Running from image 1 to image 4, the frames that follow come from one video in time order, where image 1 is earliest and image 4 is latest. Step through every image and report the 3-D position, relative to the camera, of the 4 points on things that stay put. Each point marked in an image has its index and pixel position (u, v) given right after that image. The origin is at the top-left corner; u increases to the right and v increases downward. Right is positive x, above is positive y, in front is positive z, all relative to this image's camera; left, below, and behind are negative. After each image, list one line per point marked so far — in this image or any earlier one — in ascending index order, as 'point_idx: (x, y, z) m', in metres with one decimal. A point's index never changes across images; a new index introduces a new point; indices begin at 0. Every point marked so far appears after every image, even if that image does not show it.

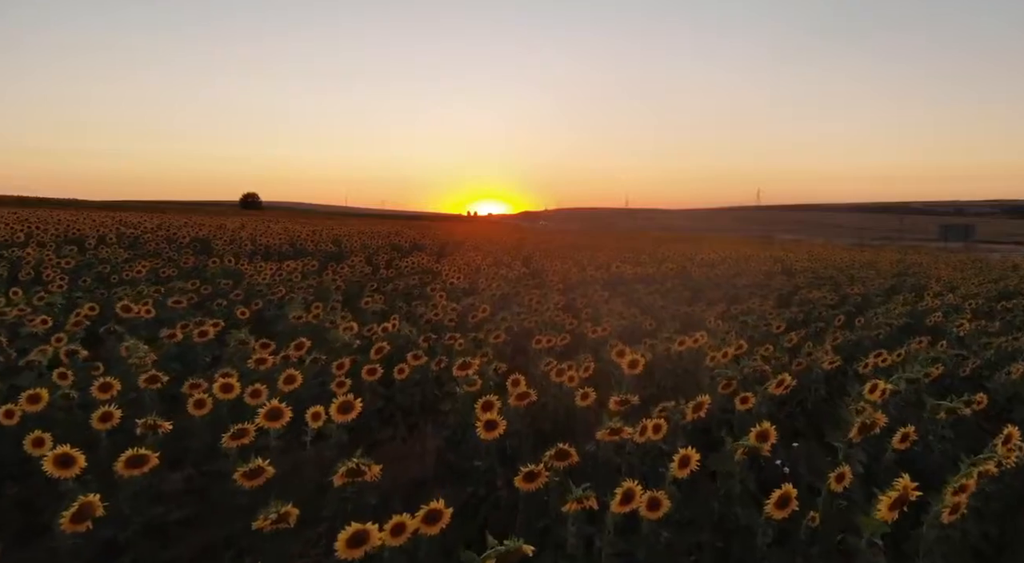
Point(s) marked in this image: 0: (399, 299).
0: (-2.0, -0.3, +12.9) m
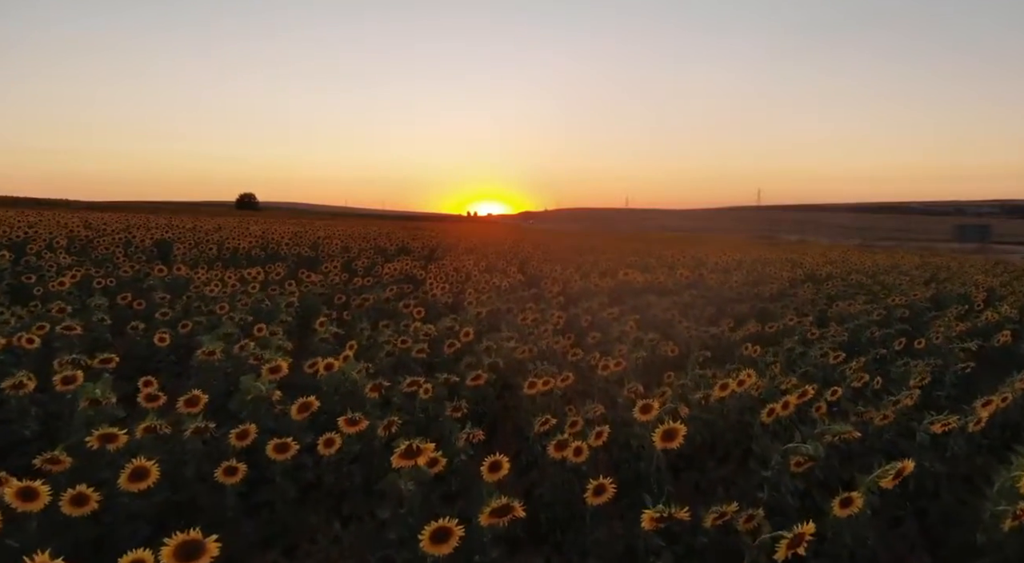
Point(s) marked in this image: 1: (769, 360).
0: (-2.1, -0.5, +10.7) m
1: (+3.0, -0.9, +8.7) m
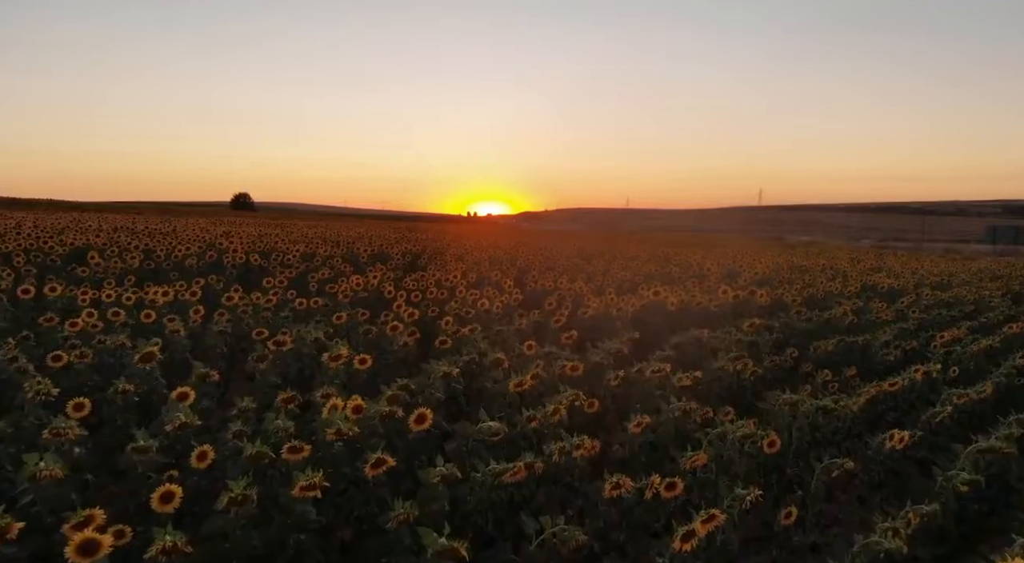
0: (-2.2, -0.9, +6.8) m
1: (+2.9, -1.3, +4.8) m
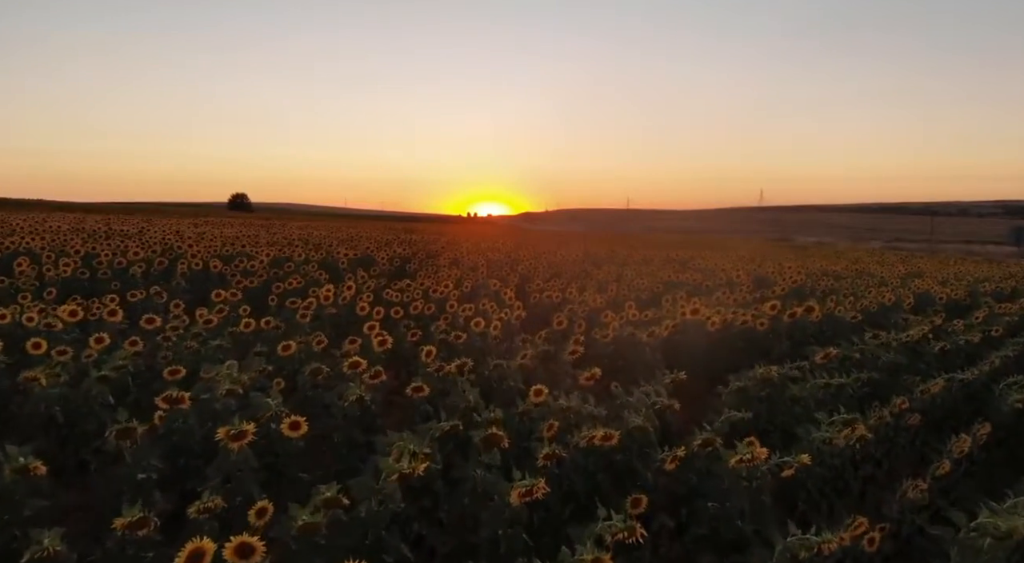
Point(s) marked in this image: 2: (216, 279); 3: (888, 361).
0: (-2.2, -1.1, +4.4) m
1: (+2.9, -1.5, +2.4) m
2: (-5.5, +0.1, +13.9) m
3: (+4.1, -0.9, +8.1) m
